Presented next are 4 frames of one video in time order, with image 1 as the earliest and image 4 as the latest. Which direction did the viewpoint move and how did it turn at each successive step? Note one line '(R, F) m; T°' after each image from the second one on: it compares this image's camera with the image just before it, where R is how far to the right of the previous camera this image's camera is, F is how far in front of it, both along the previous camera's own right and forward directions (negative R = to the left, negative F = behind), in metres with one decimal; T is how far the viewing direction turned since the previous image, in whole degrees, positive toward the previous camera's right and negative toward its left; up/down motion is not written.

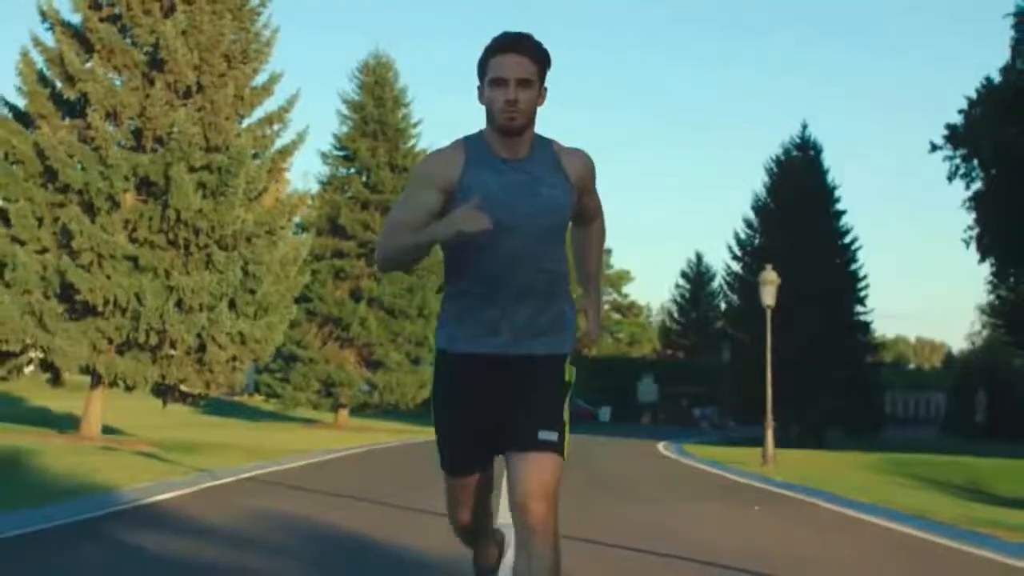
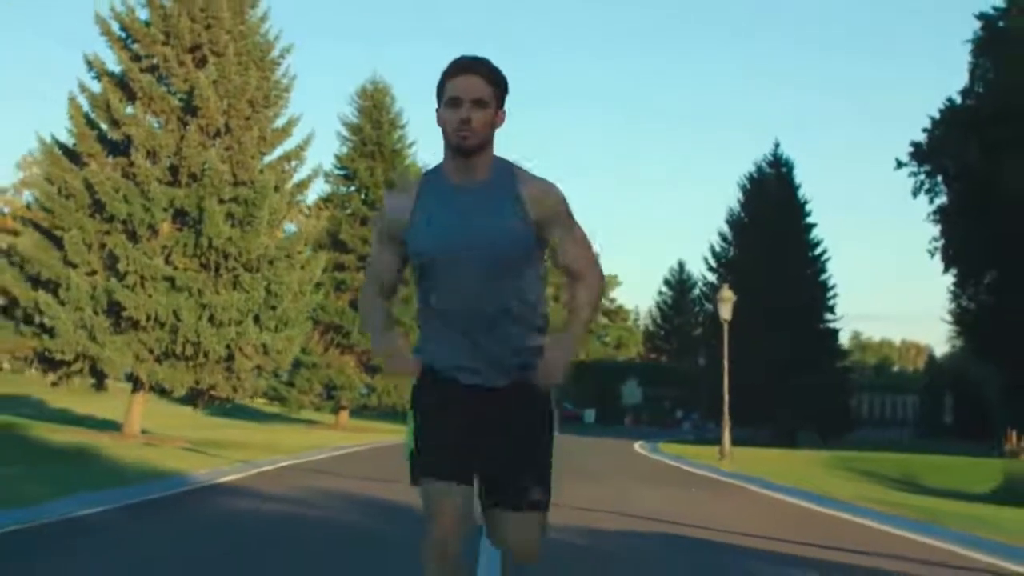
(0.0, -3.1) m; 0°
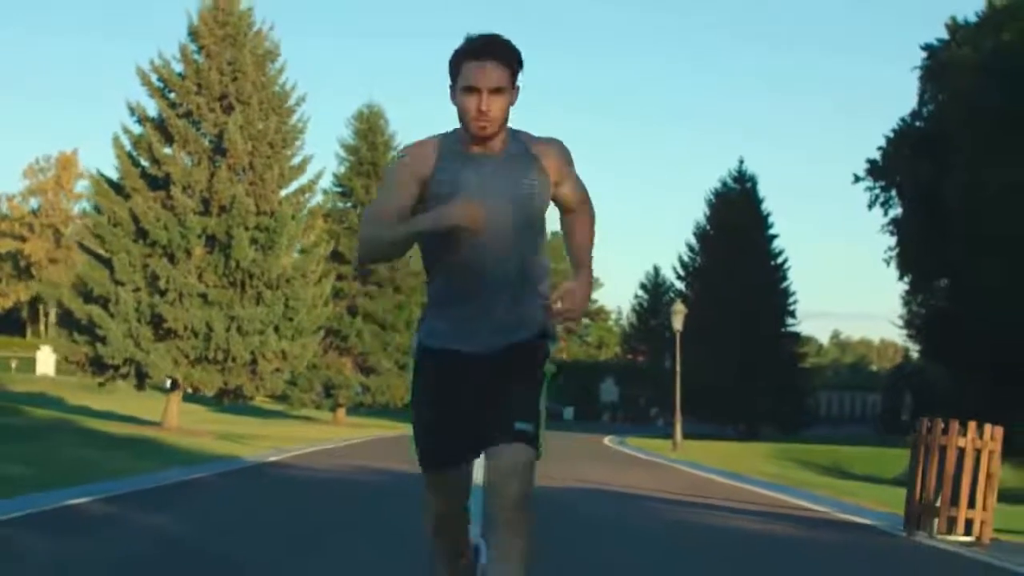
(0.0, -4.2) m; +1°
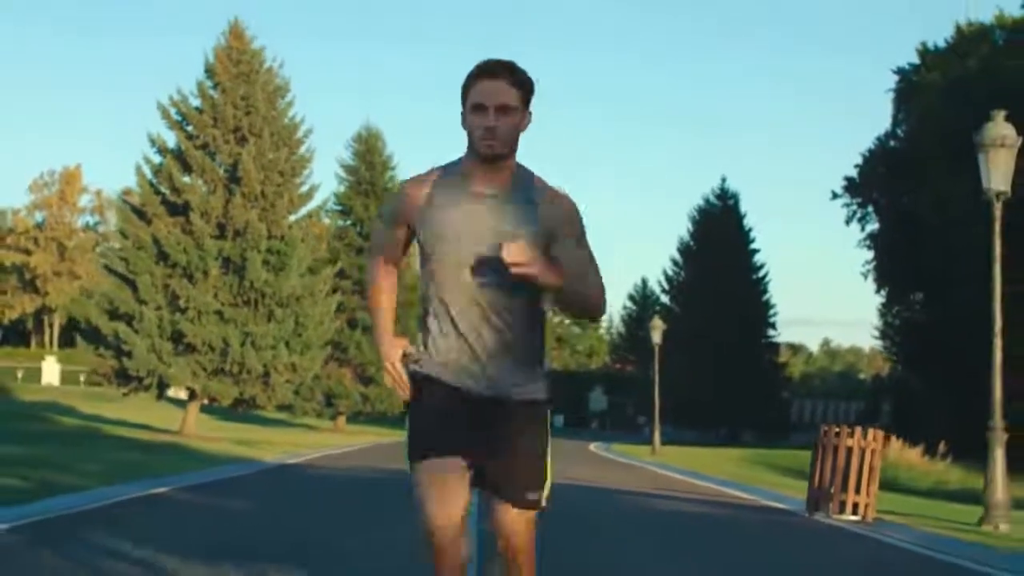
(0.0, -2.5) m; 0°
